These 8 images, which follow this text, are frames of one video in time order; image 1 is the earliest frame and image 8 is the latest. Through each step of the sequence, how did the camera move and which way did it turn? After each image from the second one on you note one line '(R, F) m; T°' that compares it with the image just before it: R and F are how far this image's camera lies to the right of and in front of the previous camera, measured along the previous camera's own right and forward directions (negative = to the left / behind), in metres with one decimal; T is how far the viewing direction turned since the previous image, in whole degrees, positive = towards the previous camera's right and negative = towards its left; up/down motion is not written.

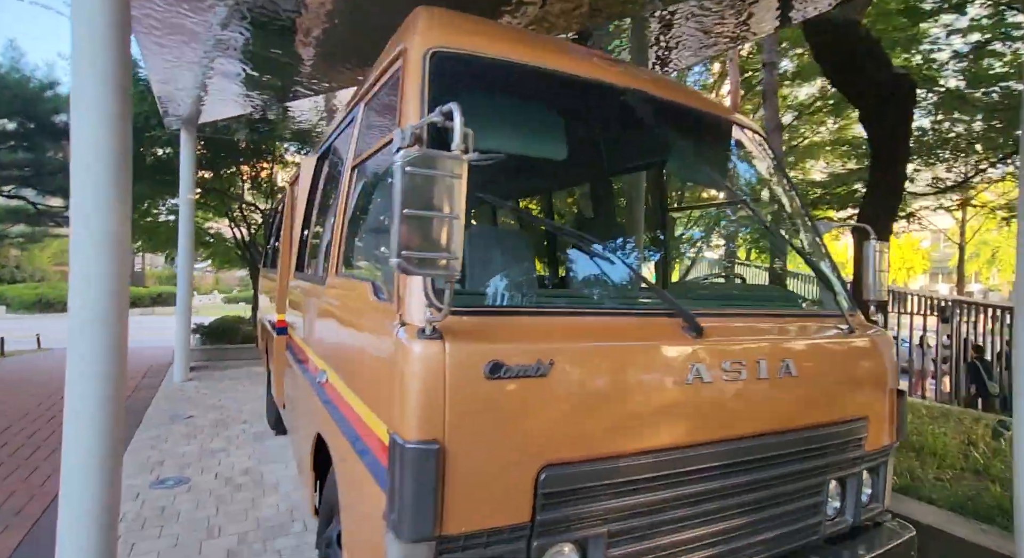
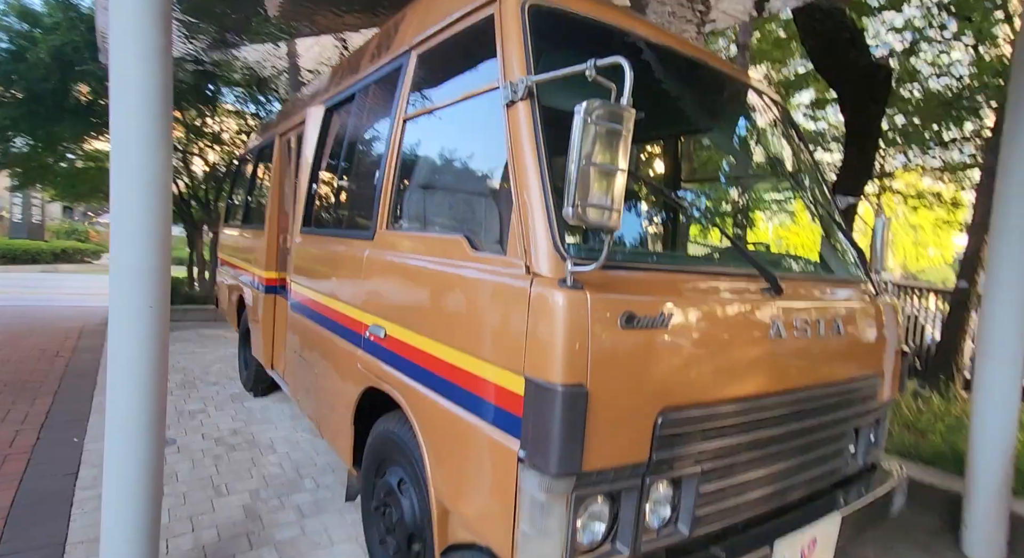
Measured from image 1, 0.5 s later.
(-0.5, 0.0) m; +7°
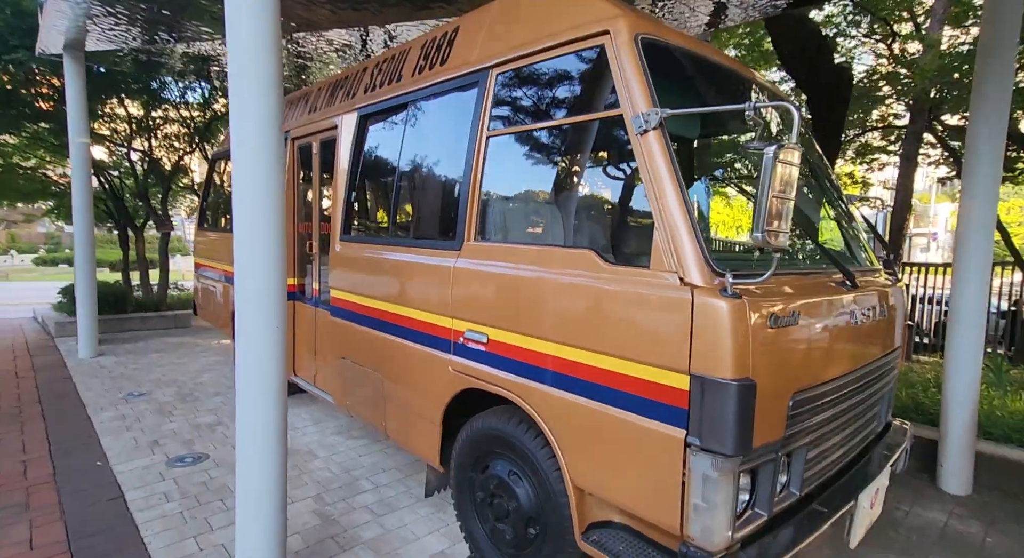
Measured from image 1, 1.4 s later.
(-0.7, -0.2) m; +7°
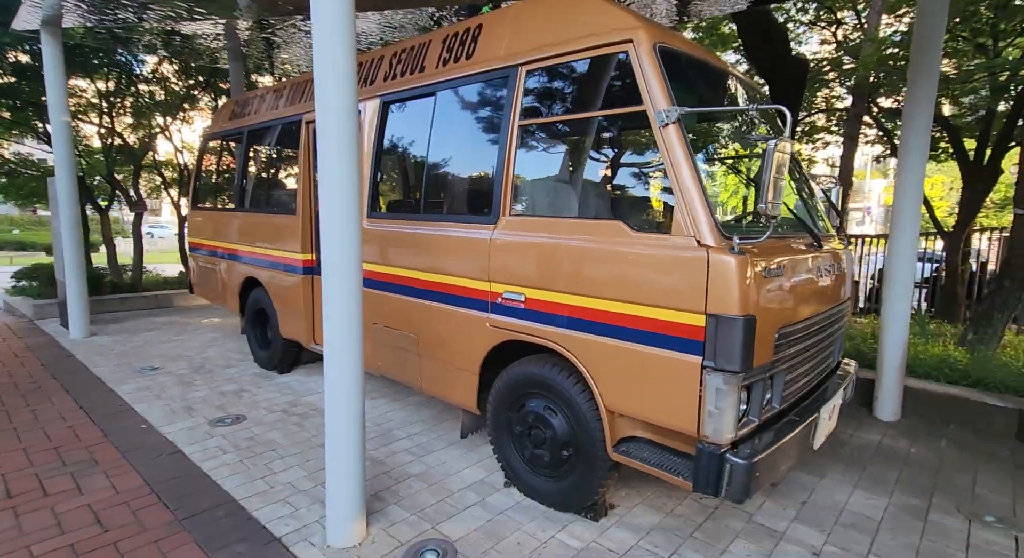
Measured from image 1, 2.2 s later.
(-0.4, -0.5) m; +5°
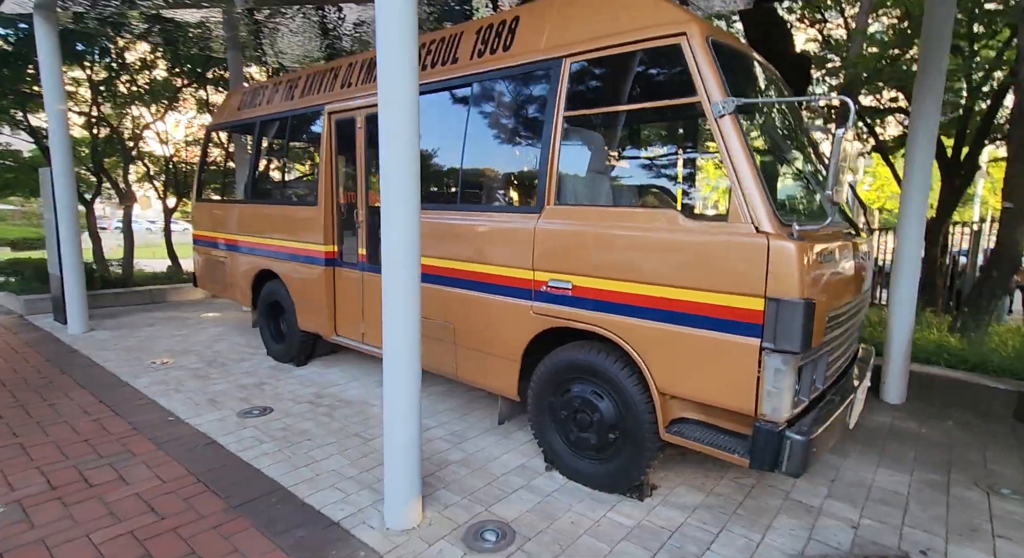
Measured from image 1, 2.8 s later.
(-0.4, -0.1) m; +2°
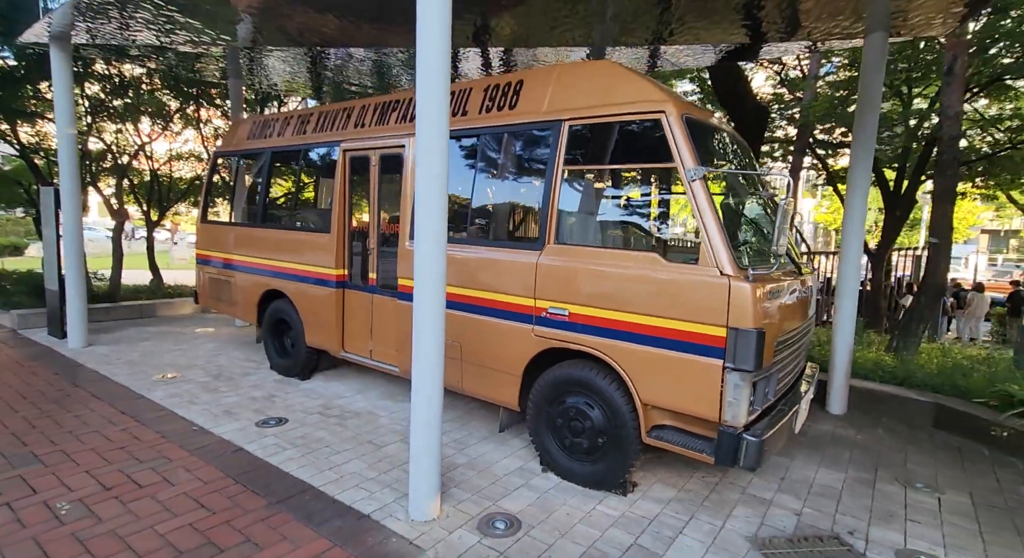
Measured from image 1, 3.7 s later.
(-0.2, -0.5) m; +3°
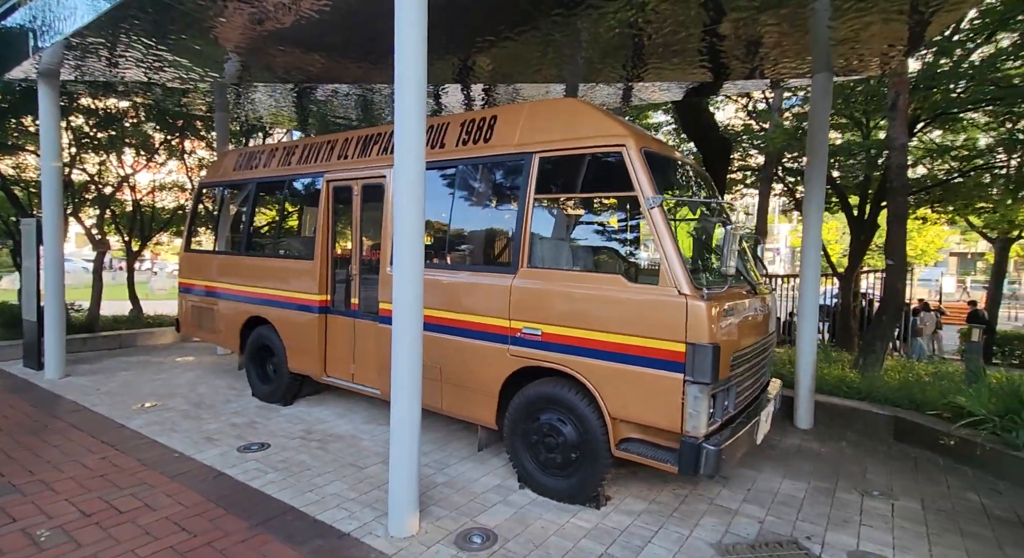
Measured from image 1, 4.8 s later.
(+0.1, -0.2) m; +2°
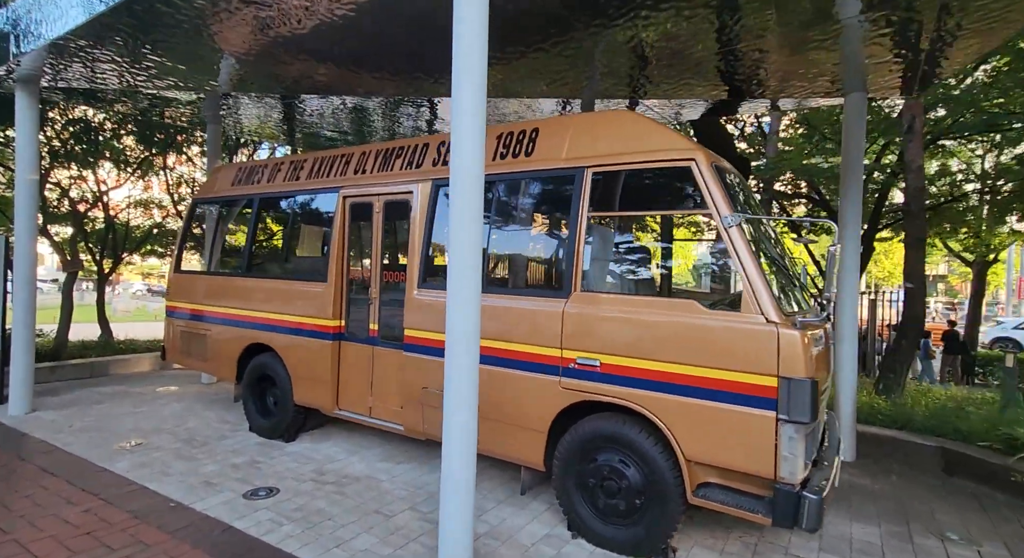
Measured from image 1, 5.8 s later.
(-0.5, +0.4) m; +3°
